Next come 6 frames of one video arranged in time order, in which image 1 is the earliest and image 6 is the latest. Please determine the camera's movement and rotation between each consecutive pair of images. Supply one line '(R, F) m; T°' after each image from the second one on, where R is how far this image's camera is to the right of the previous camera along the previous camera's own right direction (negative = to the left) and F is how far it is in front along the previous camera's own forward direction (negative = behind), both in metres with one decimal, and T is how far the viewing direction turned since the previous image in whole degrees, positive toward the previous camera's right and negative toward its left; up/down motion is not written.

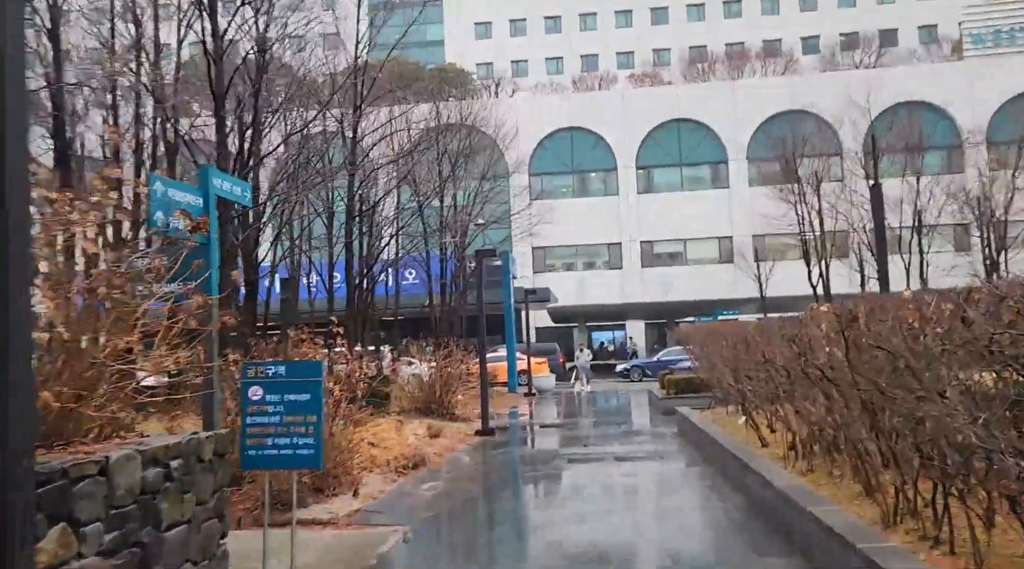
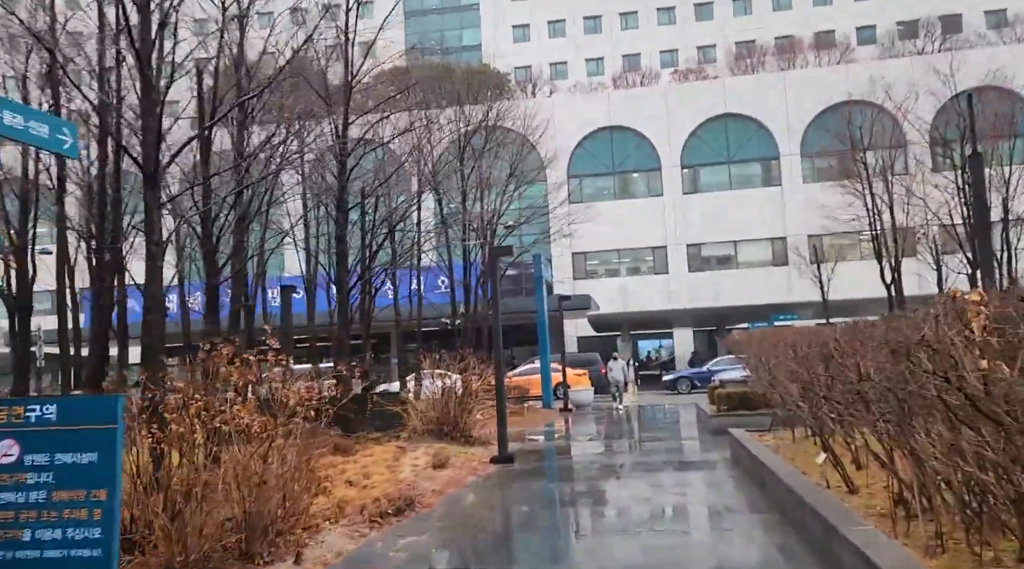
(+0.4, +2.2) m; -3°
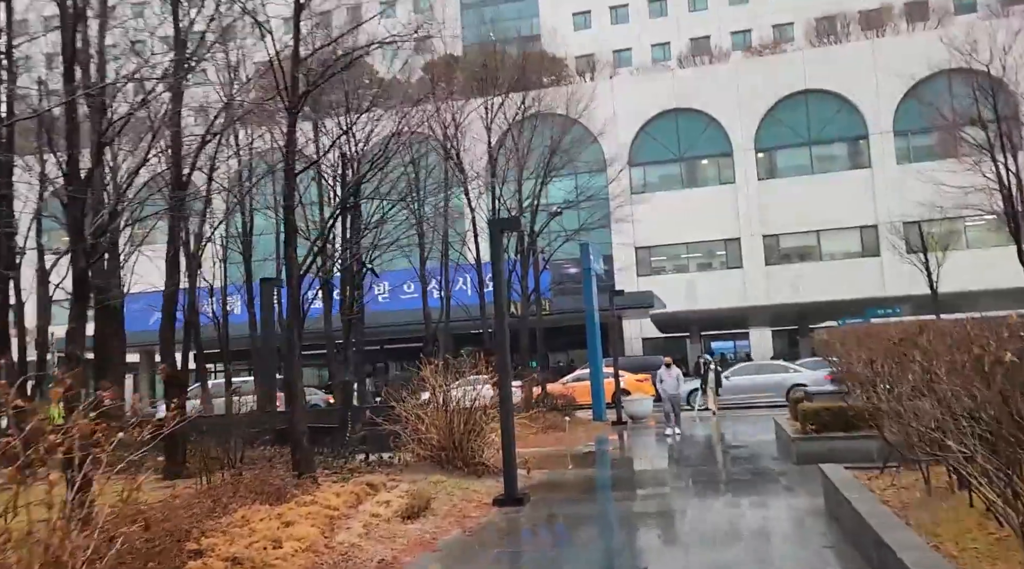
(+0.7, +3.3) m; -5°
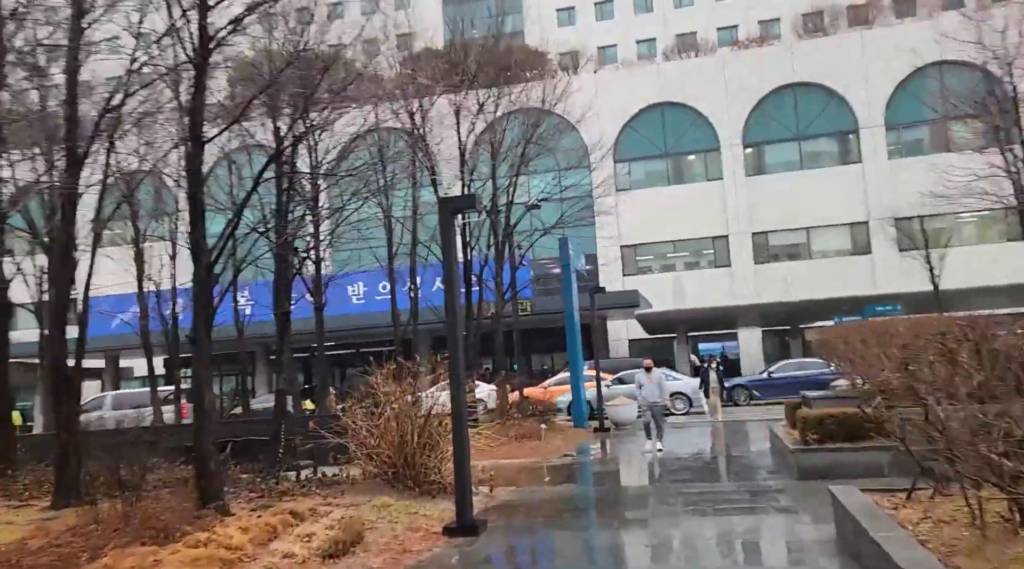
(+0.3, +1.5) m; +1°
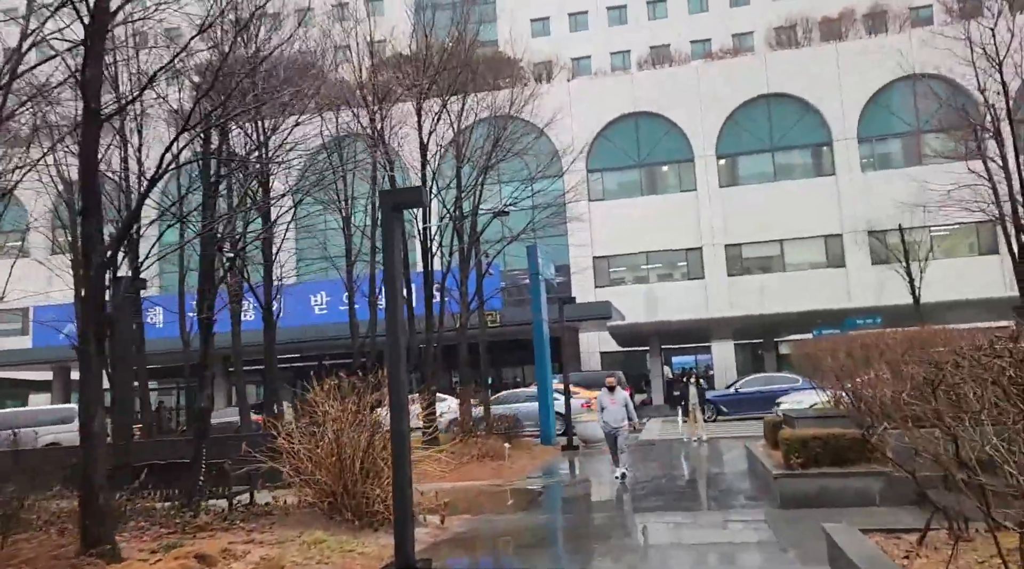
(+0.2, +1.0) m; +2°
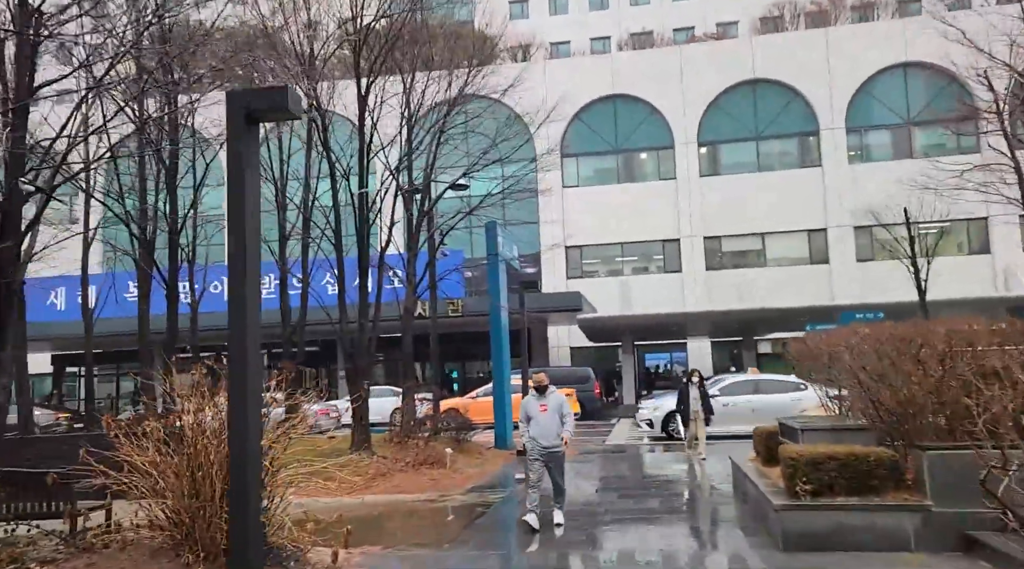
(+0.4, +2.4) m; +1°
